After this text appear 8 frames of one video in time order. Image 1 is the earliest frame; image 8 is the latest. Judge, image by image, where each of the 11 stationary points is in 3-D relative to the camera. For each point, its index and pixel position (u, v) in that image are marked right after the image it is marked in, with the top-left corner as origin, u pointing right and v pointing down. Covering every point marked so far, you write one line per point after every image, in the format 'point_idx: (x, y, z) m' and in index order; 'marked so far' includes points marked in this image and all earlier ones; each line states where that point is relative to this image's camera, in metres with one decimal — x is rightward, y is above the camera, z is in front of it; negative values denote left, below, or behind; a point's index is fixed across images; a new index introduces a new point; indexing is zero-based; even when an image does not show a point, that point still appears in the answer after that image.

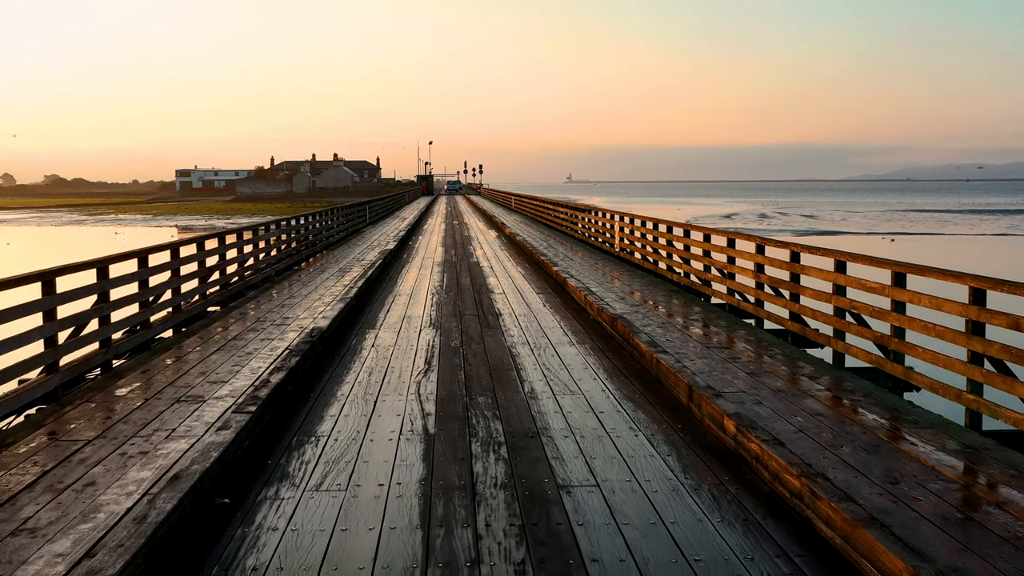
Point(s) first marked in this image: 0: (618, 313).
0: (+0.6, -0.1, +8.1) m
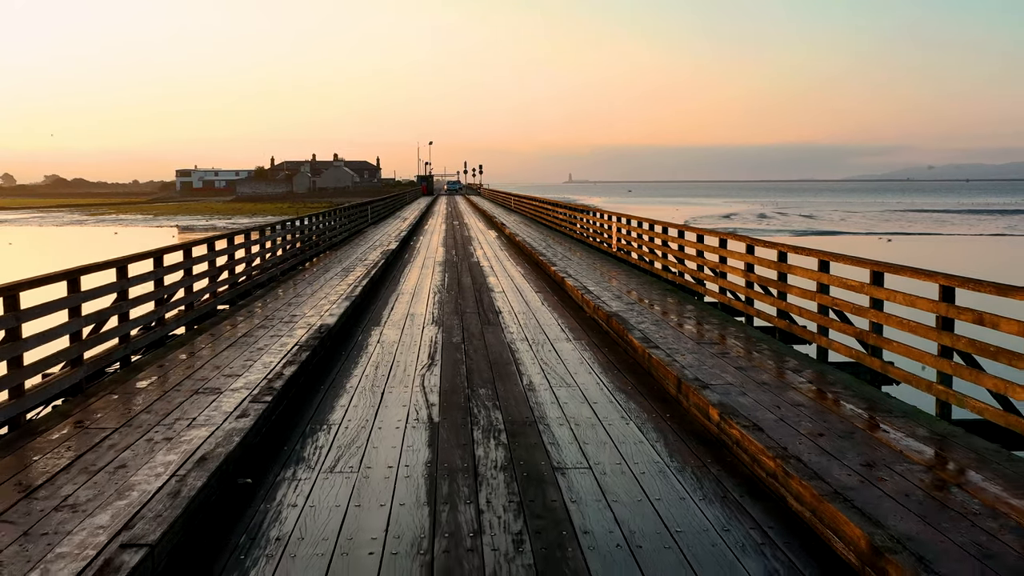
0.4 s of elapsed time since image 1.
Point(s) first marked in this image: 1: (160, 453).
0: (+0.6, -0.1, +8.4) m
1: (-1.0, -0.5, +3.8) m
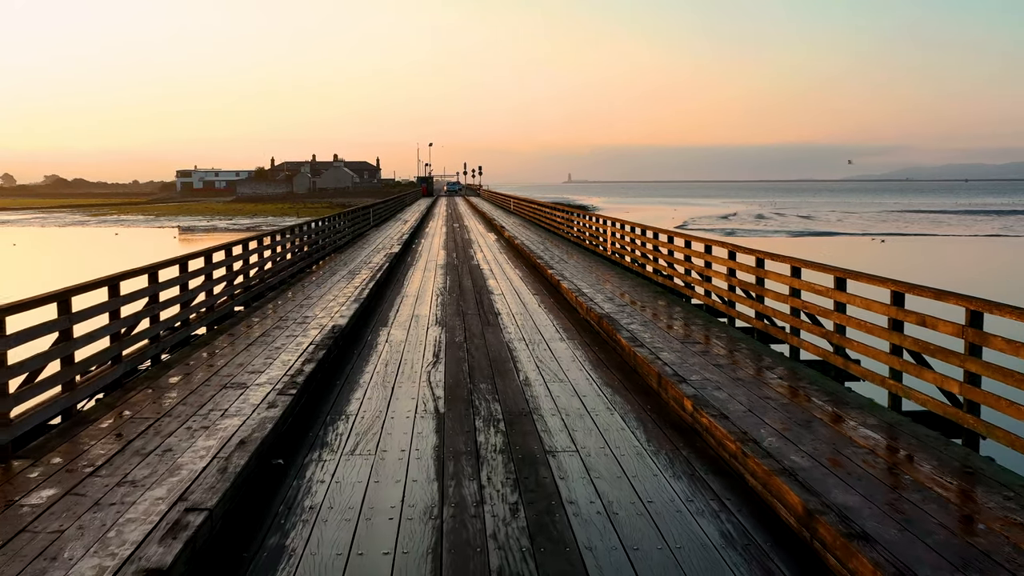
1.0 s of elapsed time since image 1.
0: (+0.6, -0.2, +8.9) m
1: (-1.0, -0.5, +4.4) m
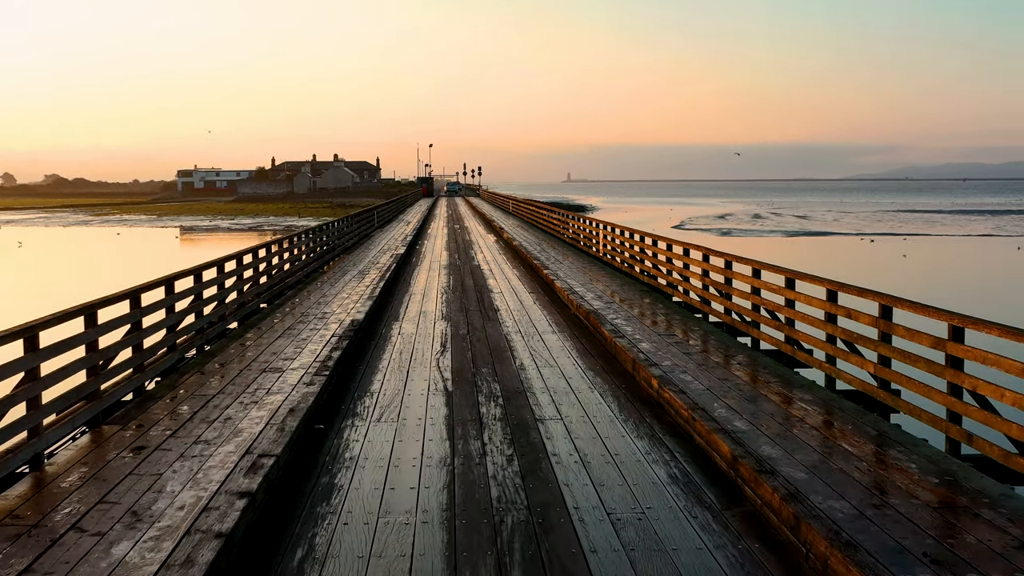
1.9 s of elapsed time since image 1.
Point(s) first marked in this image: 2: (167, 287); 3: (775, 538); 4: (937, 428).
0: (+0.6, -0.2, +9.8) m
1: (-1.0, -0.5, +5.3) m
2: (-1.9, 0.0, +7.5) m
3: (+0.7, -0.7, +3.8) m
4: (+1.5, -0.5, +4.8) m
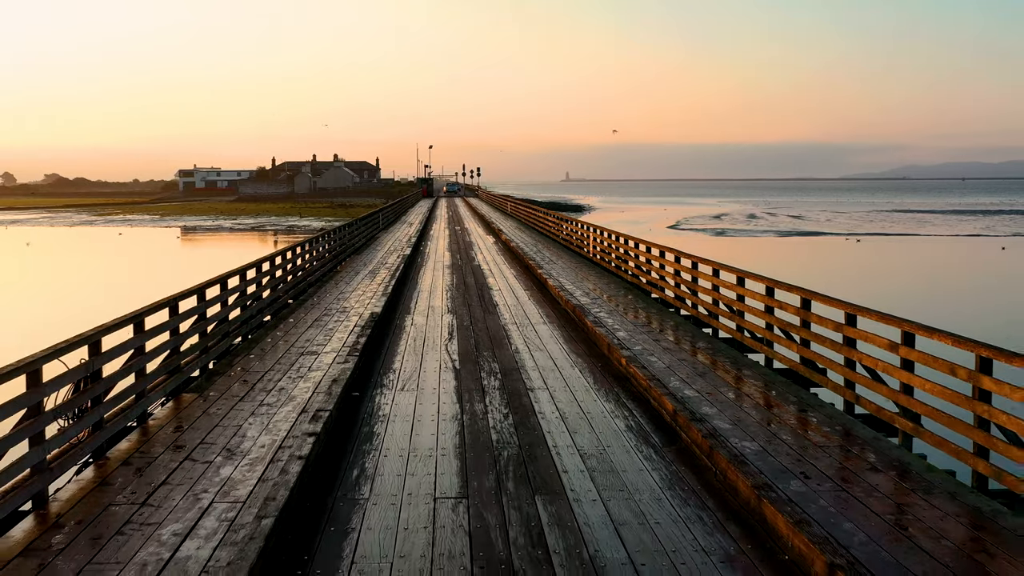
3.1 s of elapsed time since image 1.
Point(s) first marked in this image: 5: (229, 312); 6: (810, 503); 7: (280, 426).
0: (+0.6, -0.1, +11.1) m
1: (-1.1, -0.5, +6.5) m
2: (-1.9, +0.1, +8.8) m
3: (+0.7, -0.7, +5.1) m
4: (+1.5, -0.5, +6.1) m
5: (-1.8, -0.1, +8.2) m
6: (+0.9, -0.7, +4.1) m
7: (-1.0, -0.6, +5.3) m
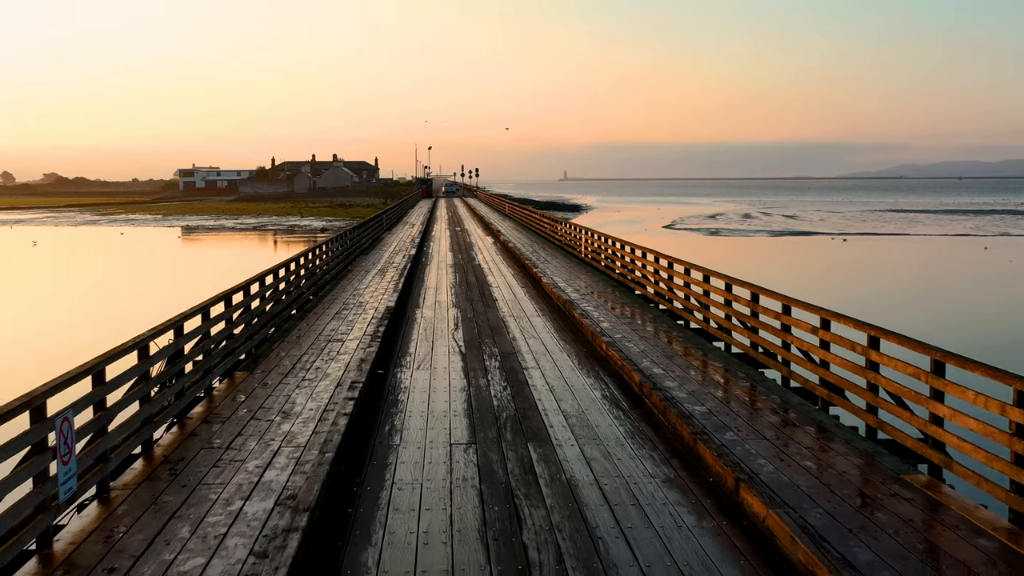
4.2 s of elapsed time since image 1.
0: (+0.6, -0.1, +12.3) m
1: (-1.1, -0.5, +7.8) m
2: (-1.9, +0.1, +10.0) m
3: (+0.7, -0.6, +6.3) m
4: (+1.5, -0.4, +7.3) m
5: (-1.8, -0.1, +9.4) m
6: (+0.9, -0.6, +5.3) m
7: (-1.0, -0.5, +6.5) m
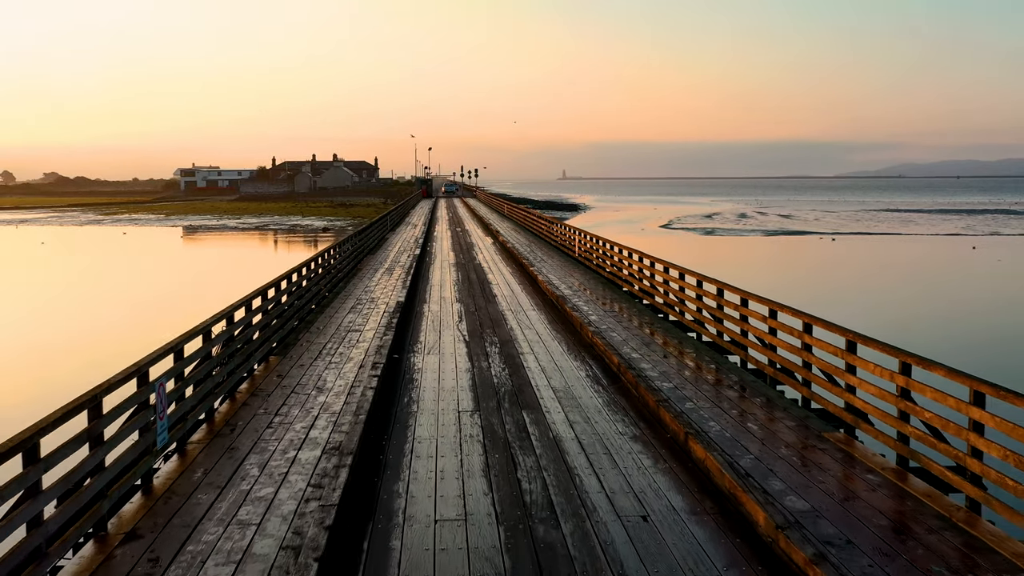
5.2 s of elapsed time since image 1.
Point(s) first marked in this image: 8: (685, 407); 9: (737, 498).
0: (+0.5, -0.1, +13.5) m
1: (-1.1, -0.4, +8.9) m
2: (-1.9, +0.1, +11.2) m
3: (+0.7, -0.6, +7.5) m
4: (+1.5, -0.4, +8.5) m
5: (-1.8, -0.1, +10.6) m
6: (+0.9, -0.6, +6.4) m
7: (-1.0, -0.5, +7.7) m
8: (+0.9, -0.6, +6.6) m
9: (+0.8, -0.8, +4.7) m
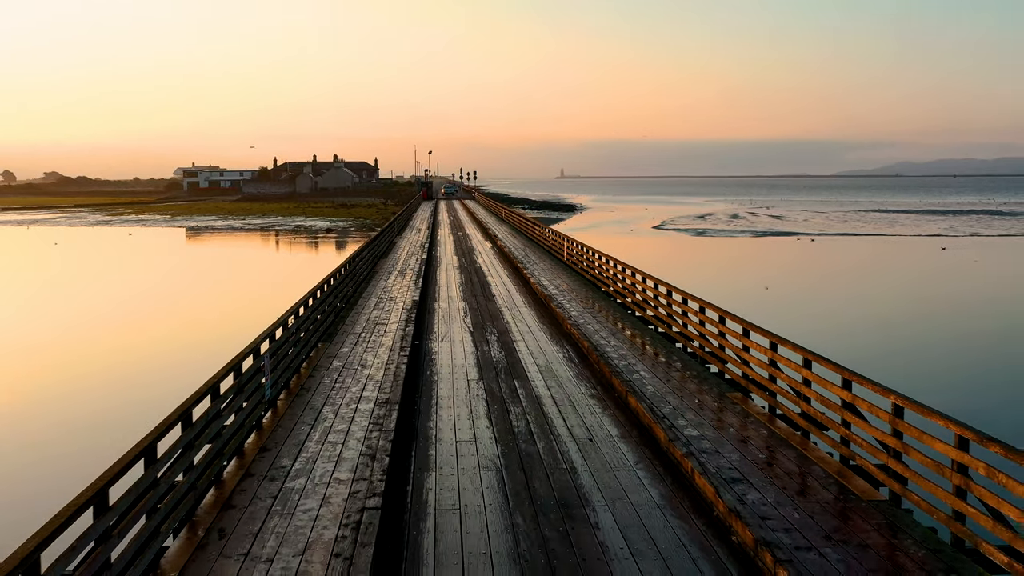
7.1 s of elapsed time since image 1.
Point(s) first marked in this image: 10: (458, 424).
0: (+0.5, -0.1, +15.9) m
1: (-1.1, -0.4, +11.4) m
2: (-2.0, +0.1, +13.6) m
3: (+0.6, -0.6, +9.9) m
4: (+1.5, -0.4, +10.9) m
5: (-1.9, -0.1, +13.0) m
6: (+0.9, -0.6, +8.9) m
7: (-1.0, -0.5, +10.1) m
8: (+0.8, -0.6, +9.0) m
9: (+0.8, -0.8, +7.2) m
10: (-0.3, -0.8, +7.5) m
